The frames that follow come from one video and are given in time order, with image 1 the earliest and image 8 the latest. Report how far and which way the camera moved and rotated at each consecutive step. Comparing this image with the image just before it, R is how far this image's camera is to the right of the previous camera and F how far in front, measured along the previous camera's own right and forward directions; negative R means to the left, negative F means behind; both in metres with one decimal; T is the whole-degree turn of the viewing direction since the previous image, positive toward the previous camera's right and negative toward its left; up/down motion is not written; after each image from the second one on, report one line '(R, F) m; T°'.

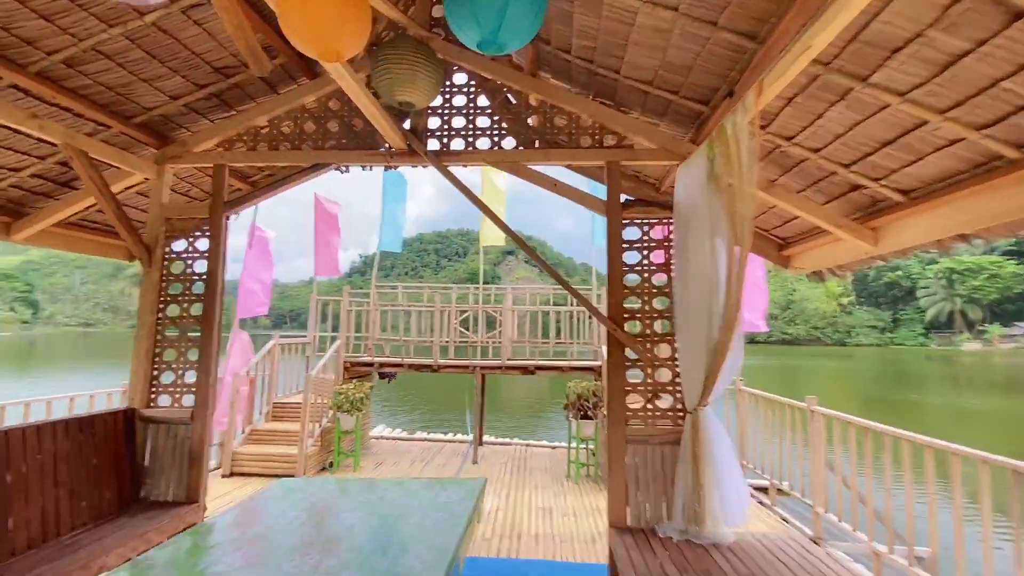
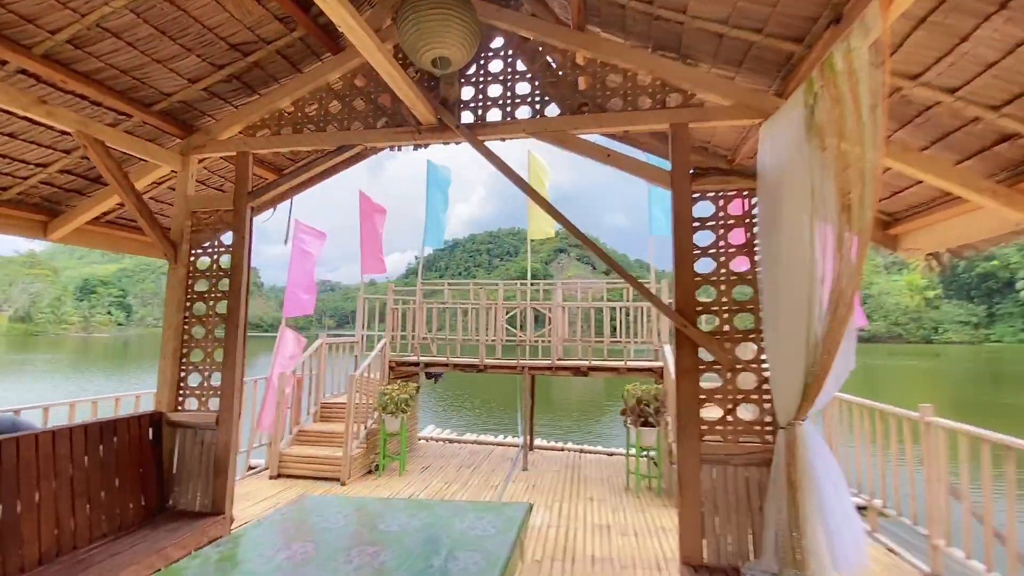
(0.0, +0.5) m; -6°
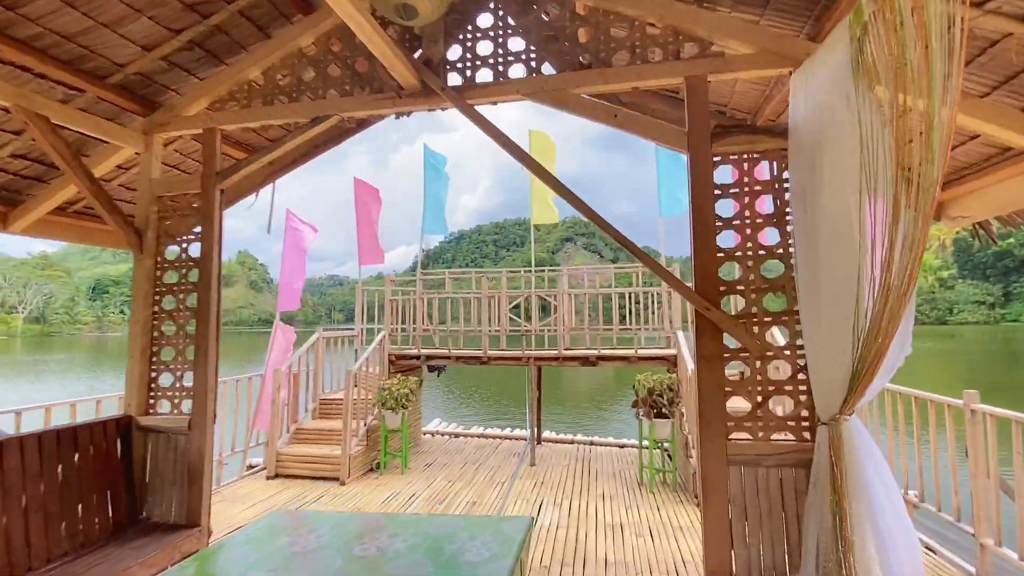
(+0.1, +0.4) m; -1°
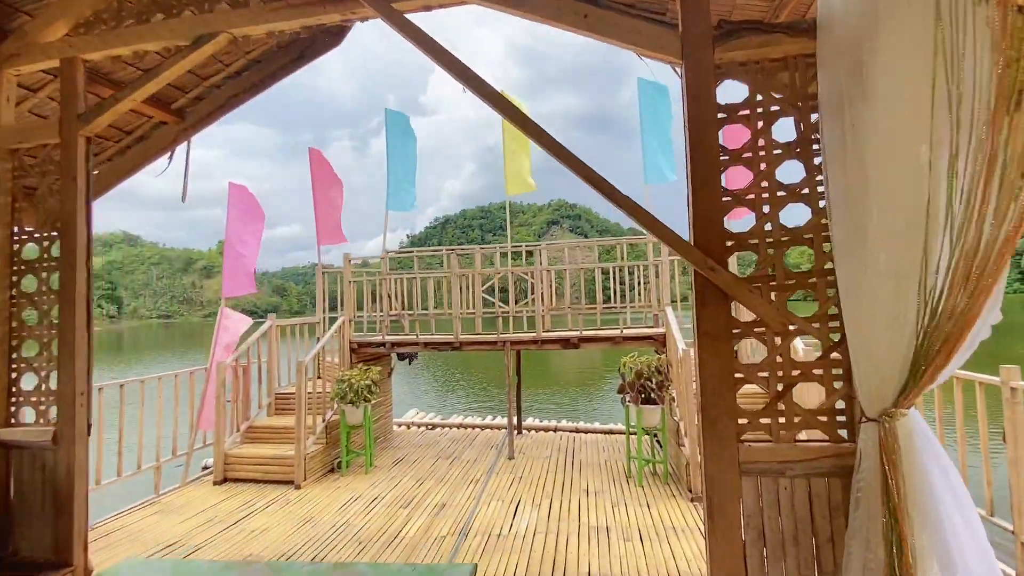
(+0.2, +0.7) m; +2°
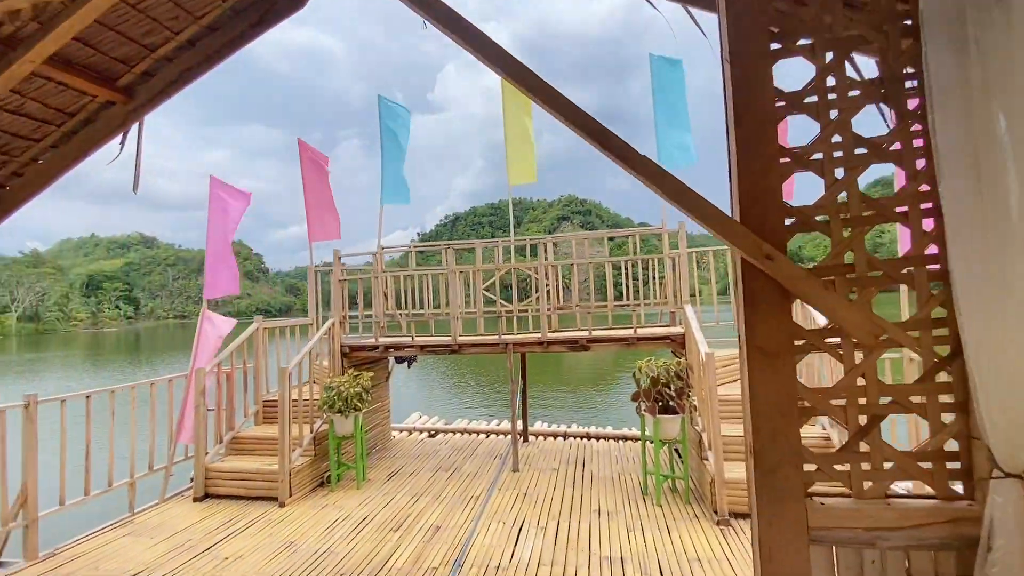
(+0.1, +0.5) m; -1°
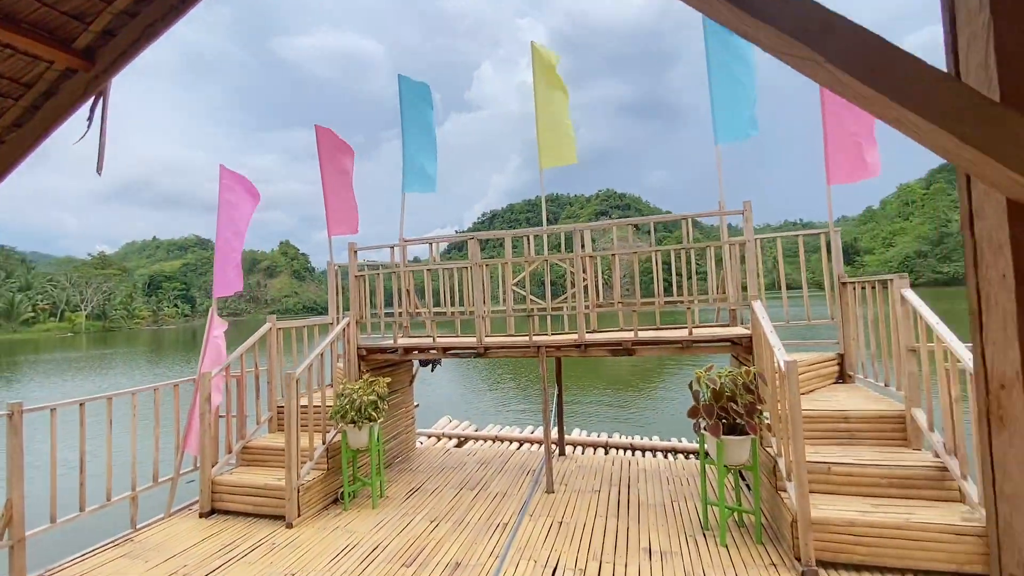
(+0.1, +0.7) m; -5°
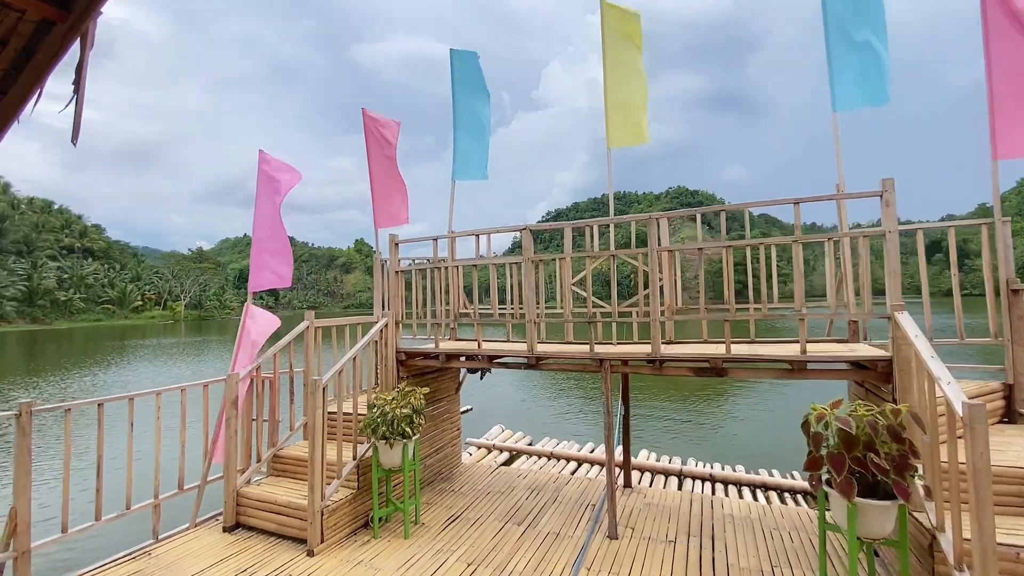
(0.0, +0.8) m; -8°
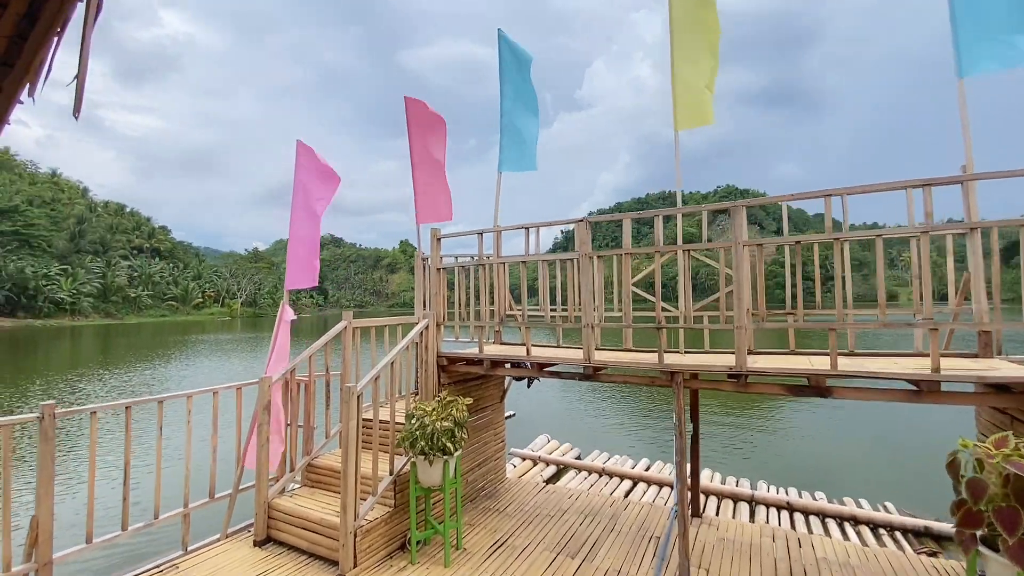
(-0.1, +0.5) m; -5°
